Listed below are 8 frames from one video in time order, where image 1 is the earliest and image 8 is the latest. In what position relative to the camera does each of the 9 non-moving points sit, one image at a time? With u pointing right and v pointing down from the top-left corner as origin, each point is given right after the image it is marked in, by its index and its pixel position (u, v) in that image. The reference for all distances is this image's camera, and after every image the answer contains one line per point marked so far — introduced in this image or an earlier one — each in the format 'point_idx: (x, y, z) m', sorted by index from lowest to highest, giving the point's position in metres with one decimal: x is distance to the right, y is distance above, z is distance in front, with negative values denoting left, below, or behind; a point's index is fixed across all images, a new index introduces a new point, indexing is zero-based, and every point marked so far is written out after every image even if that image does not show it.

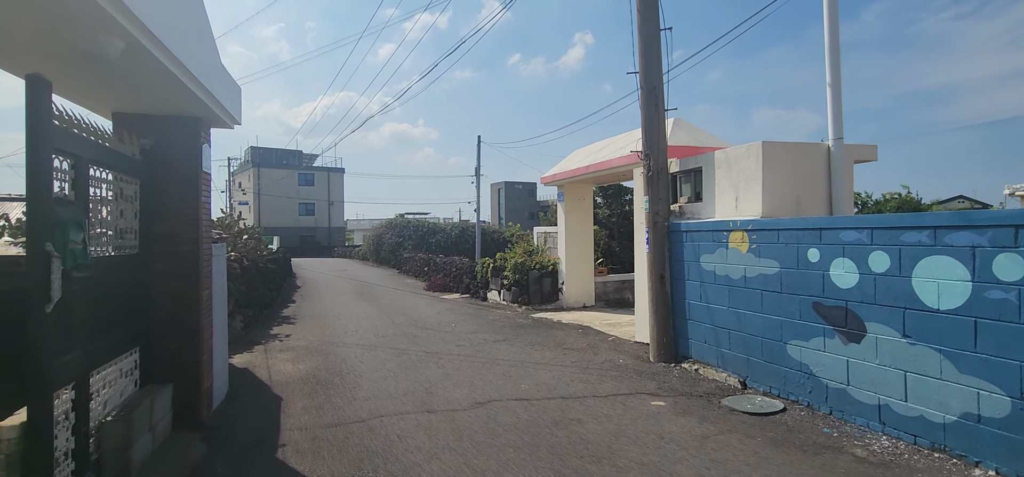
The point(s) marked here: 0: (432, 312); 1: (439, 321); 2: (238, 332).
0: (-2.0, -1.9, +13.7) m
1: (-1.7, -1.9, +12.3) m
2: (-5.3, -1.9, +10.6) m
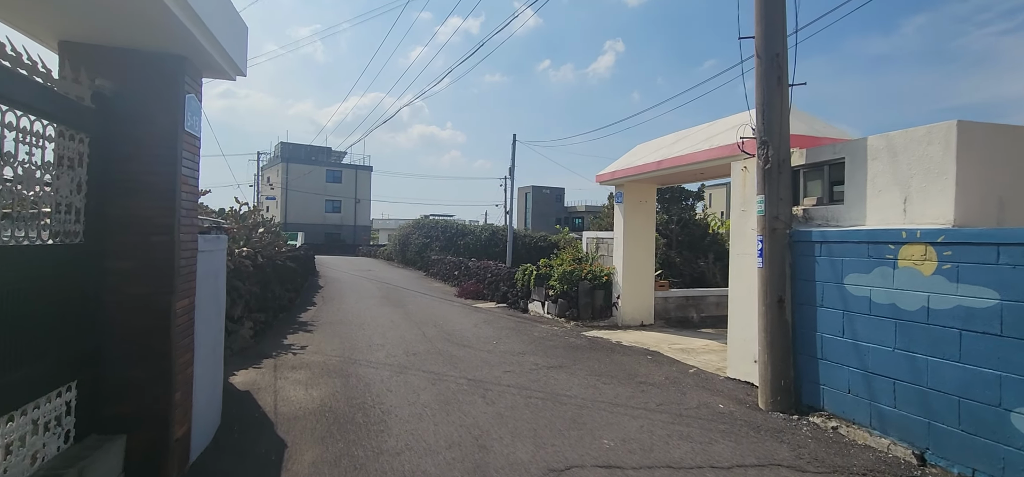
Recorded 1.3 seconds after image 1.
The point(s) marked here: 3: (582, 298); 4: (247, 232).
0: (-1.0, -1.9, +12.0) m
1: (-0.7, -1.9, +10.6) m
2: (-4.4, -1.7, +9.0) m
3: (+1.6, -1.4, +12.4) m
4: (-5.2, +0.1, +10.6) m
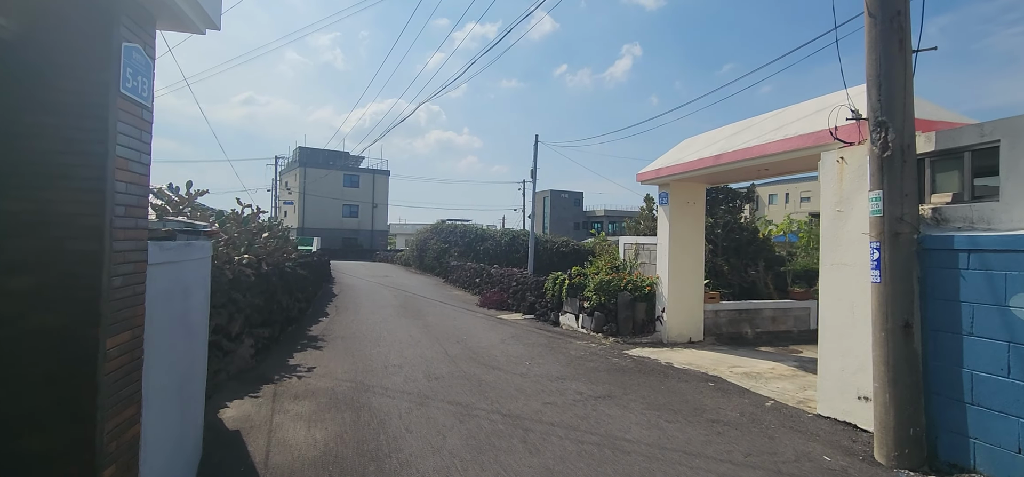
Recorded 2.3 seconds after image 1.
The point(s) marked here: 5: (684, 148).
0: (-0.4, -2.0, +10.8) m
1: (-0.1, -2.0, +9.4) m
2: (-3.9, -1.8, +7.9) m
3: (+2.2, -1.5, +11.1) m
4: (-4.6, 0.0, +9.5) m
5: (+3.3, +1.8, +11.0) m
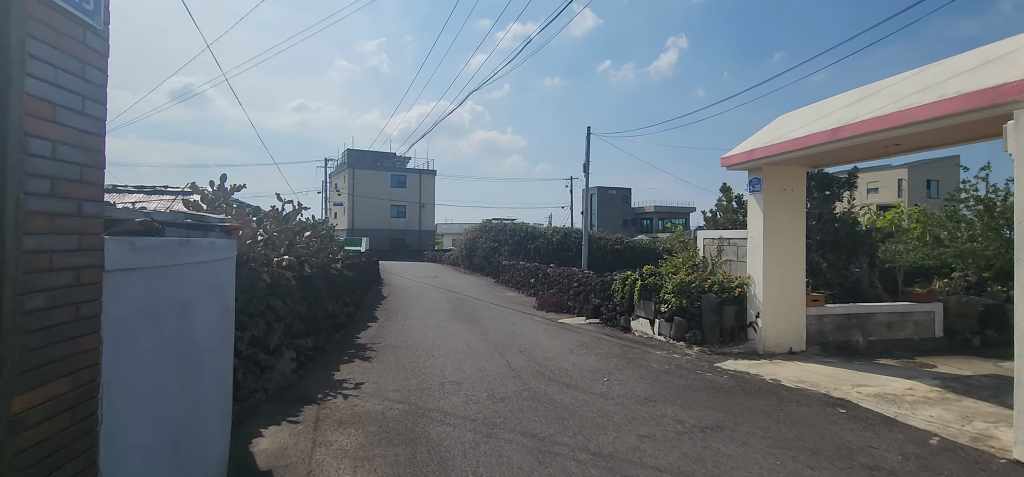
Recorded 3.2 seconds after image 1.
0: (+0.8, -2.0, +9.5) m
1: (+1.0, -2.0, +8.1) m
2: (-2.9, -1.8, +7.0) m
3: (+3.4, -1.4, +9.6) m
4: (-3.5, 0.0, +8.6) m
5: (+4.5, +1.9, +9.5) m
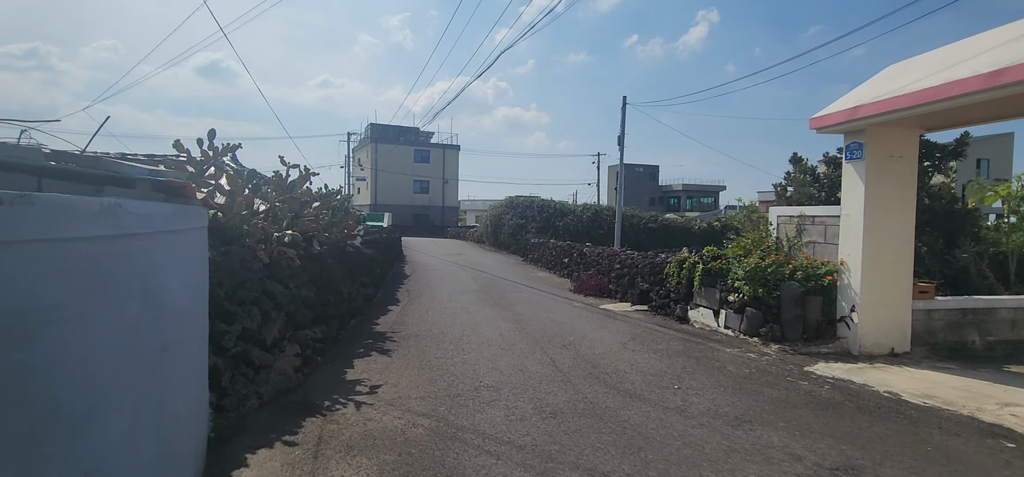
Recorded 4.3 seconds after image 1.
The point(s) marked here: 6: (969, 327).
0: (+1.5, -1.6, +8.1) m
1: (+1.6, -1.6, +6.7) m
2: (-2.4, -1.5, +5.7) m
3: (+4.1, -1.1, +8.1) m
4: (-2.9, +0.4, +7.2) m
5: (+5.1, +2.2, +7.7) m
6: (+6.6, -1.3, +7.9) m
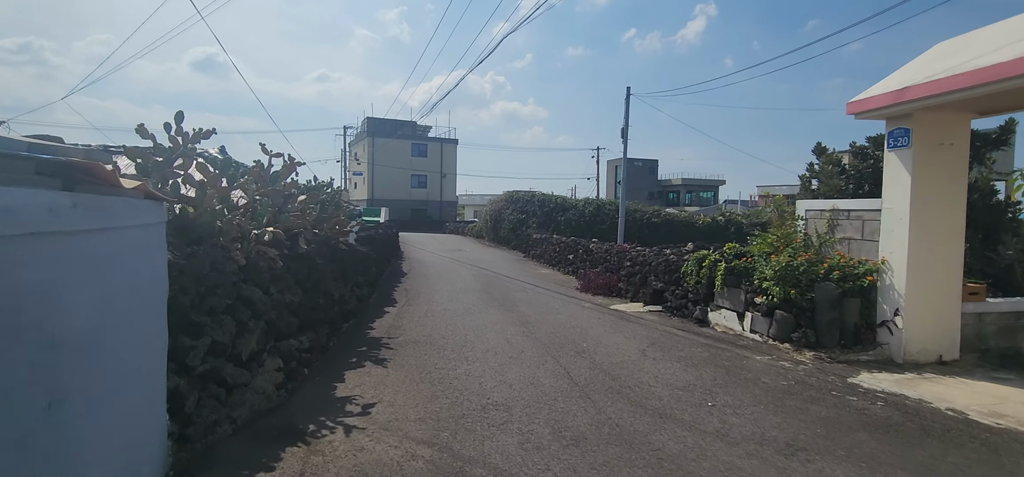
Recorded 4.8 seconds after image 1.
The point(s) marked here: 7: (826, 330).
0: (+1.6, -1.5, +7.4) m
1: (+1.7, -1.6, +6.0) m
2: (-2.3, -1.5, +4.9) m
3: (+4.2, -1.0, +7.3) m
4: (-2.7, +0.4, +6.5) m
5: (+5.3, +2.2, +7.0) m
6: (+6.7, -1.2, +7.2) m
7: (+4.2, -1.2, +7.3) m
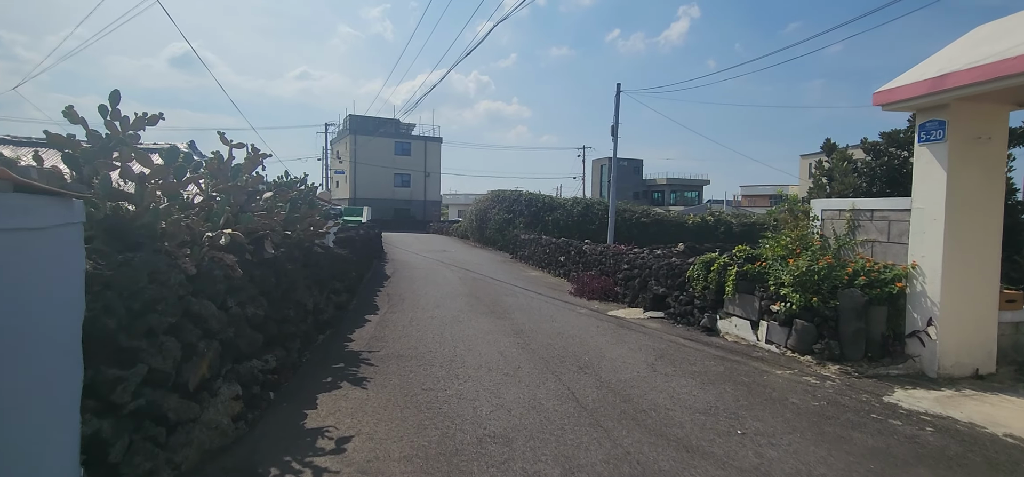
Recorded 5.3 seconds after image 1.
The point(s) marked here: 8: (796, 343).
0: (+1.5, -1.6, +6.7) m
1: (+1.7, -1.6, +5.3) m
2: (-2.2, -1.5, +4.1) m
3: (+4.1, -1.0, +6.7) m
4: (-2.8, +0.4, +5.6) m
5: (+5.2, +2.2, +6.4) m
6: (+6.7, -1.3, +6.6) m
7: (+4.2, -1.3, +6.7) m
8: (+3.7, -1.3, +7.0) m
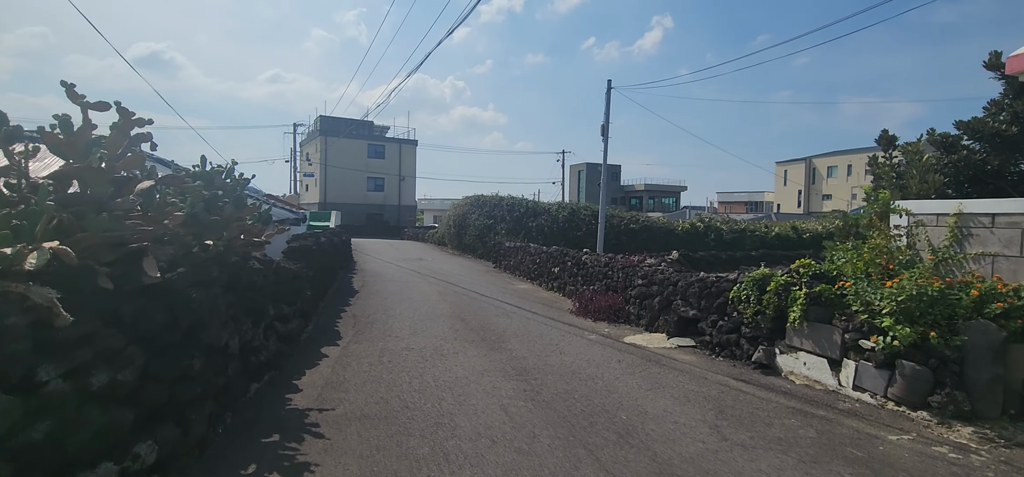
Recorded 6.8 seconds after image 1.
0: (+1.6, -1.7, +4.8) m
1: (+1.8, -1.7, +3.4) m
2: (-2.0, -1.6, +2.0) m
3: (+4.2, -1.2, +4.9) m
4: (-2.6, +0.3, +3.5) m
5: (+5.3, +2.1, +4.7) m
6: (+6.8, -1.4, +4.9) m
7: (+4.3, -1.4, +4.9) m
8: (+3.8, -1.5, +5.2) m
